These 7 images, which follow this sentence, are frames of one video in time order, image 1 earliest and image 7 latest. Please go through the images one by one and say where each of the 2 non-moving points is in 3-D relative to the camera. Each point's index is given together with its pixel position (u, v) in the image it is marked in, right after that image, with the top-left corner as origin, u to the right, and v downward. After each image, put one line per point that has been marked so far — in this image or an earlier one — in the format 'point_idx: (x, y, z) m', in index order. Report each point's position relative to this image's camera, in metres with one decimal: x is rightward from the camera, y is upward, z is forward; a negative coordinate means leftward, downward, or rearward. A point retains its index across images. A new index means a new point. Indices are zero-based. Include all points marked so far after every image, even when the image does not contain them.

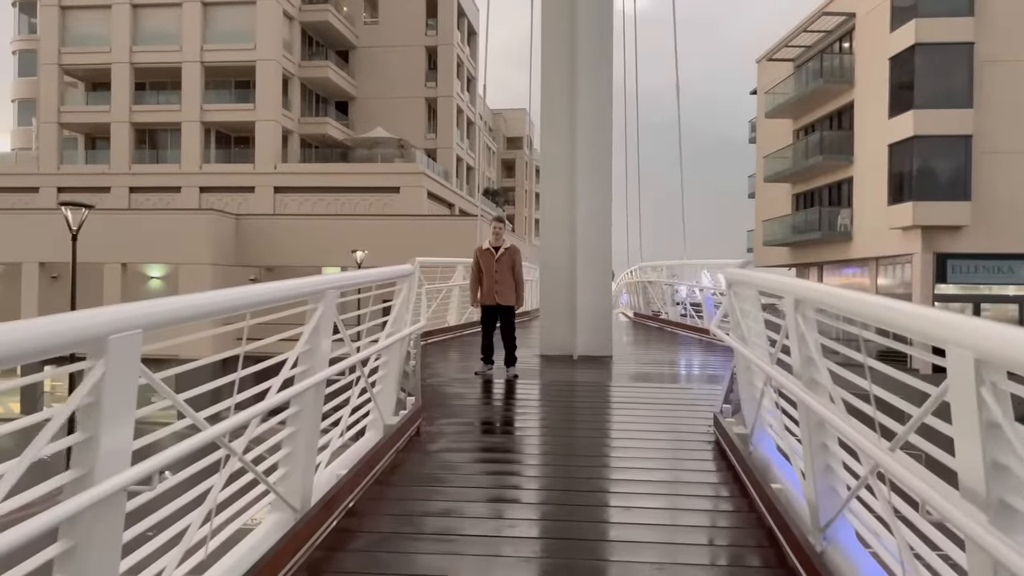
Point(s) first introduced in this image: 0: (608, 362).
0: (+0.9, -0.7, +7.7) m
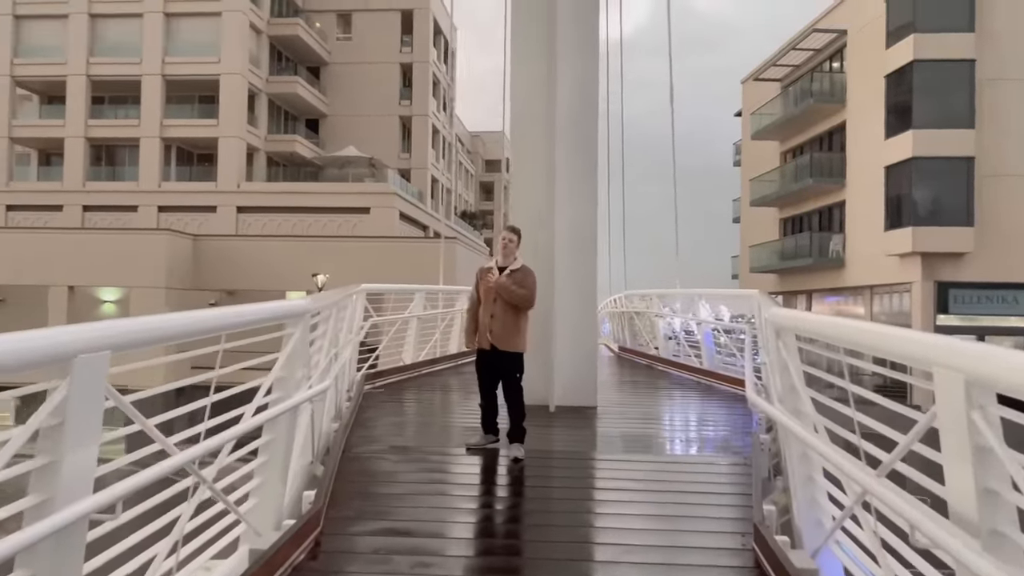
0: (+0.6, -1.0, +6.2) m
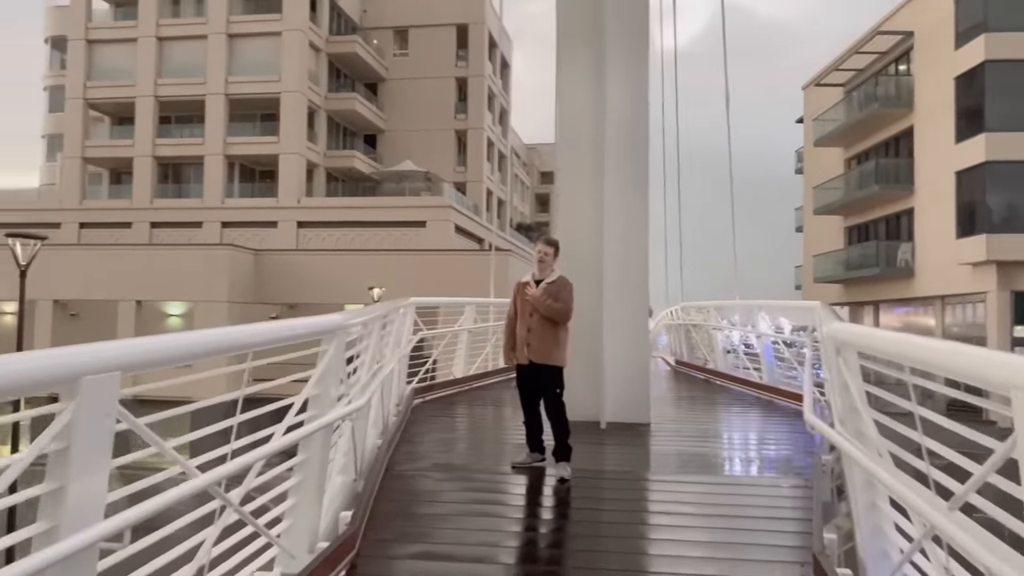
0: (+1.0, -1.1, +6.0) m
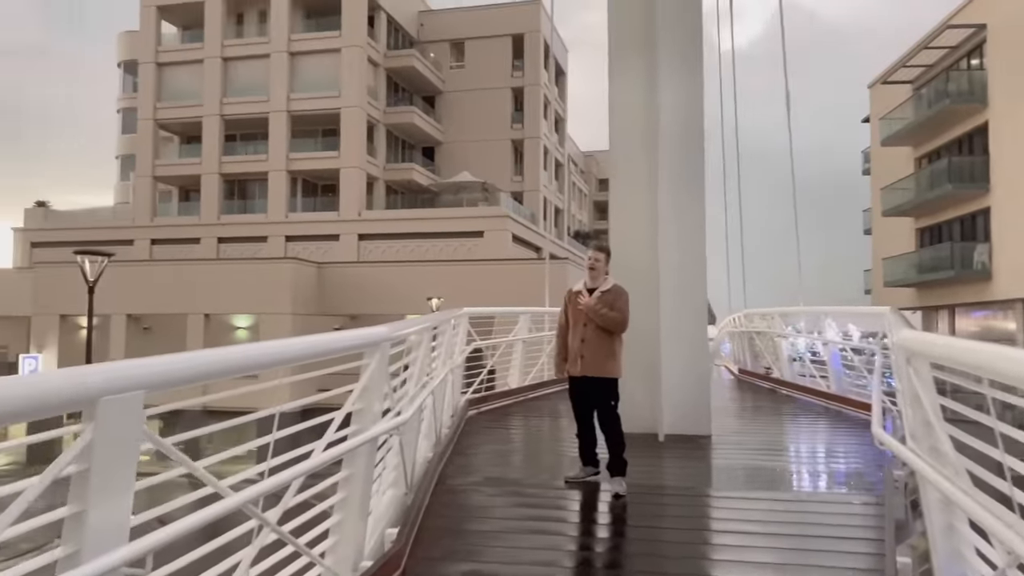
0: (+1.4, -1.1, +5.8) m
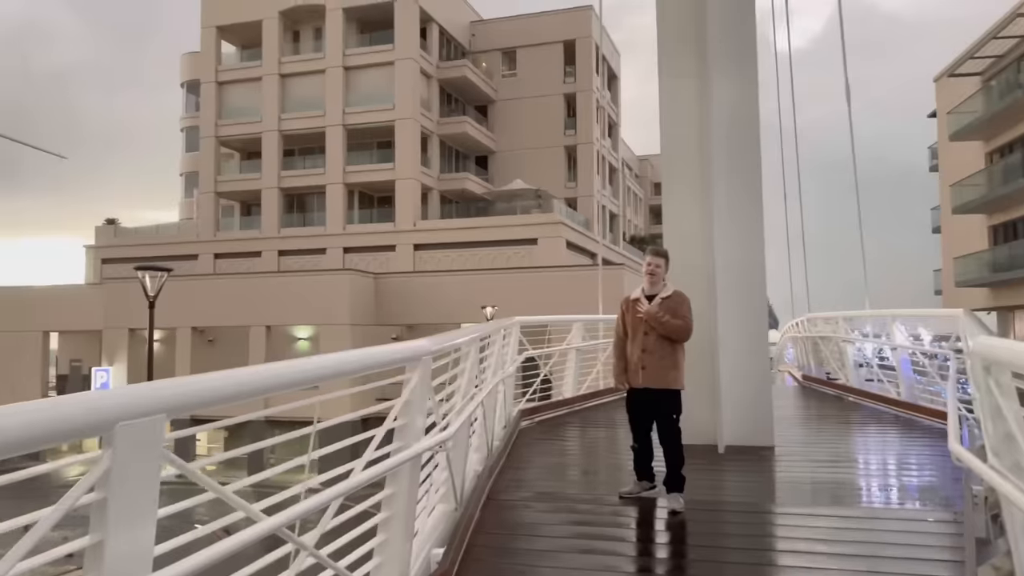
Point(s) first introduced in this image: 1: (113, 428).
0: (+1.8, -1.2, +5.6) m
1: (-0.7, -0.2, +1.4) m
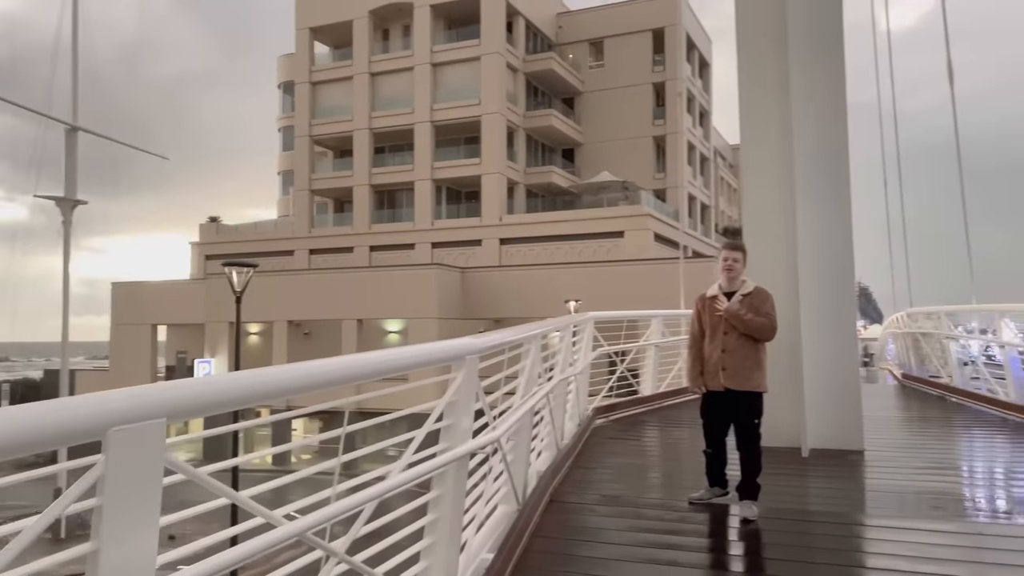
0: (+2.2, -1.1, +5.2) m
1: (-0.7, -0.2, +1.4) m
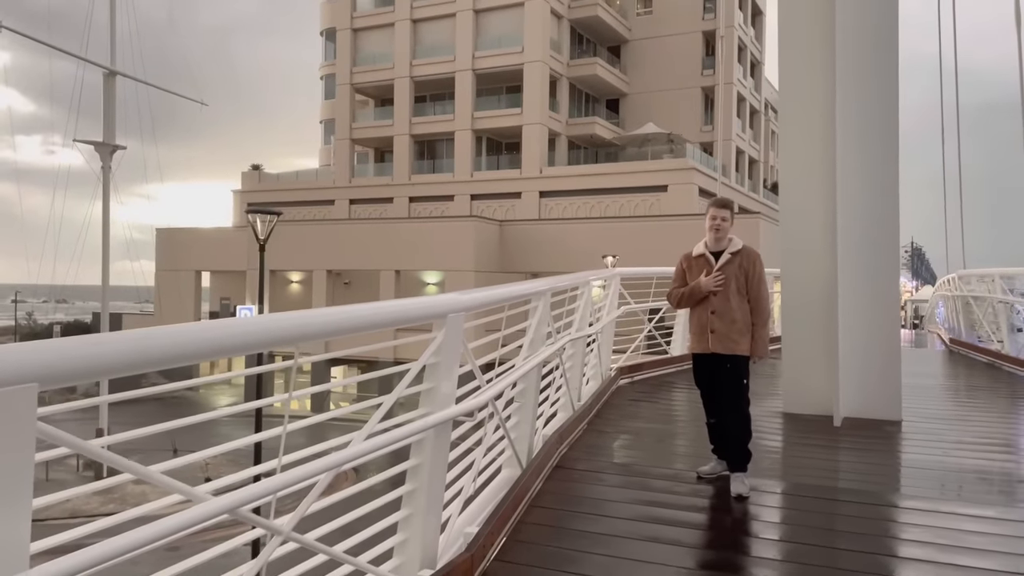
0: (+2.3, -0.9, +4.9) m
1: (-0.8, -0.2, +1.2) m
